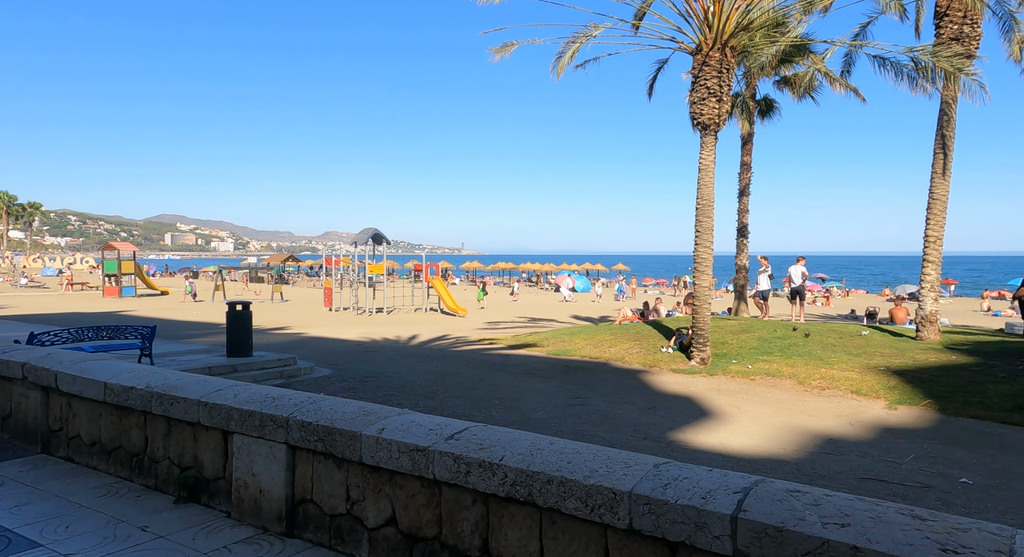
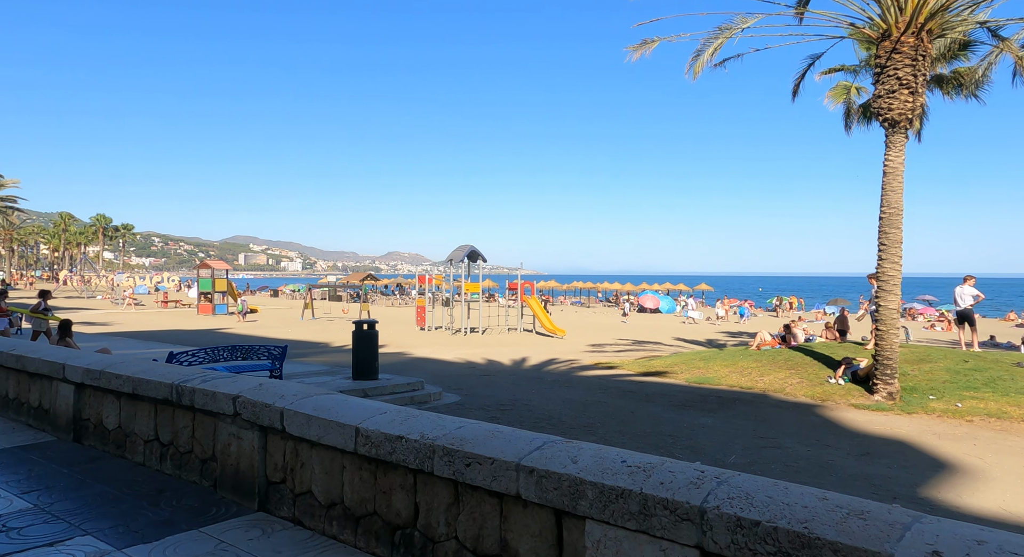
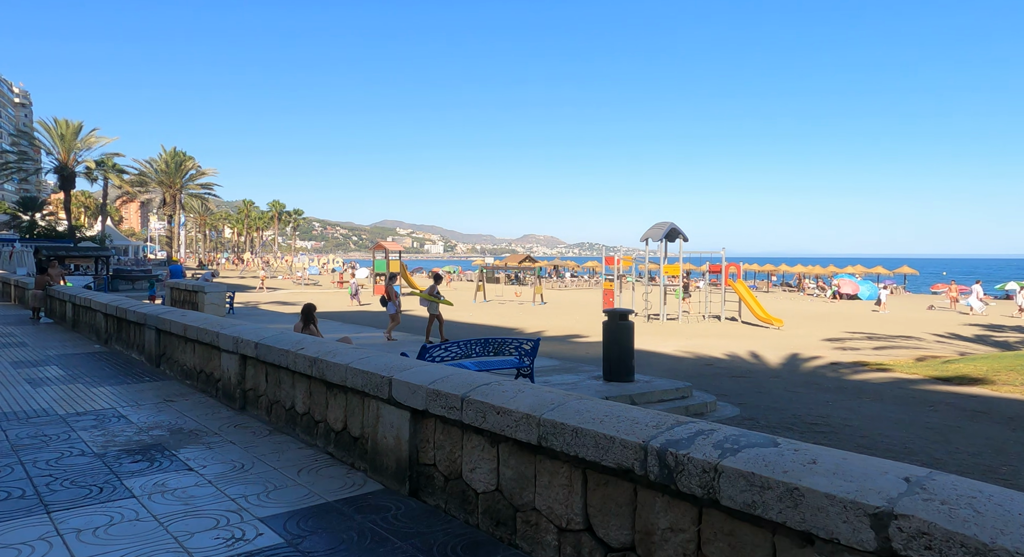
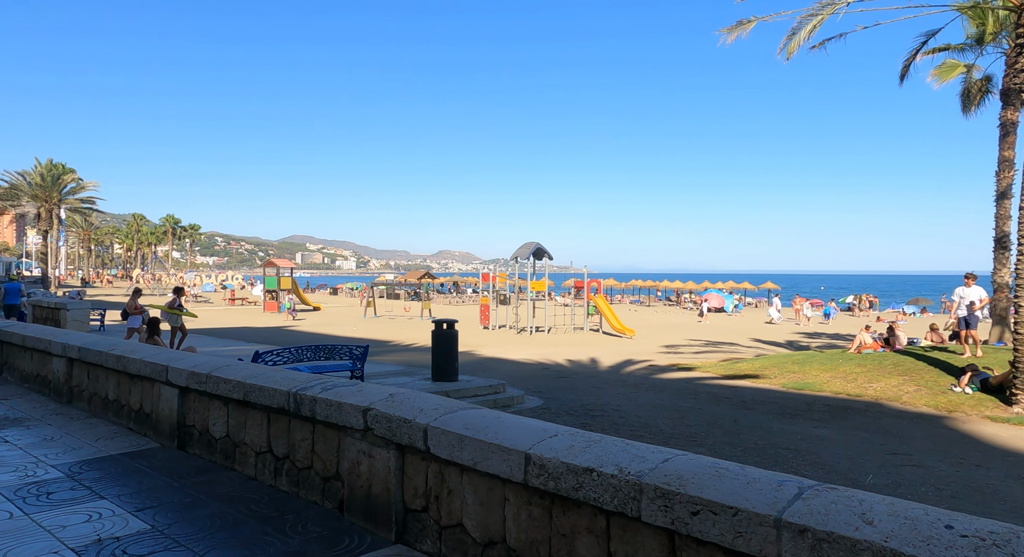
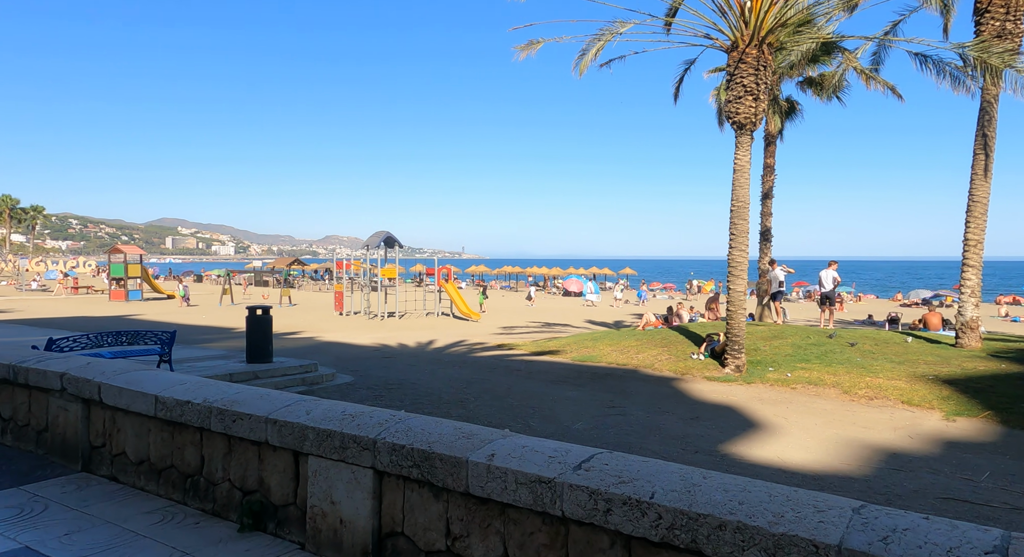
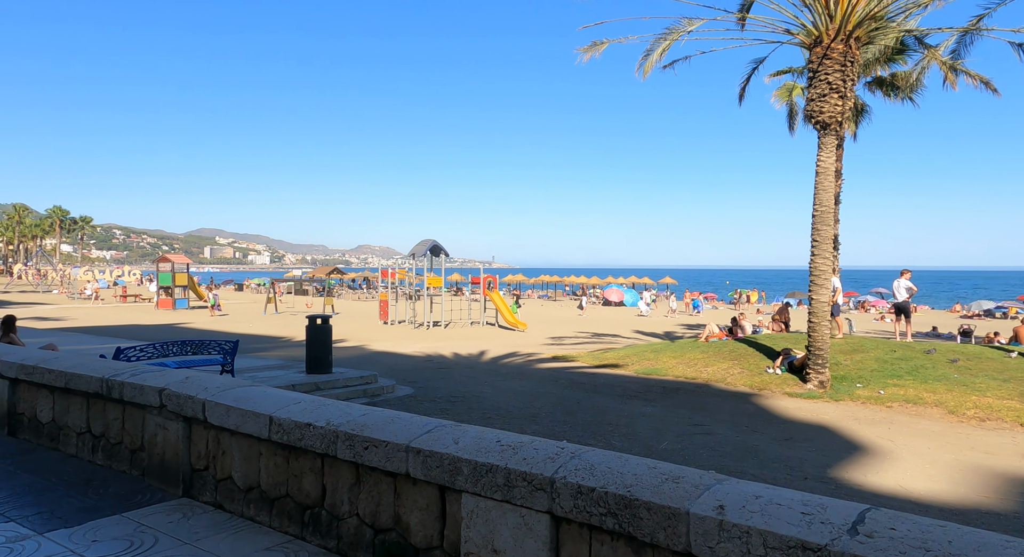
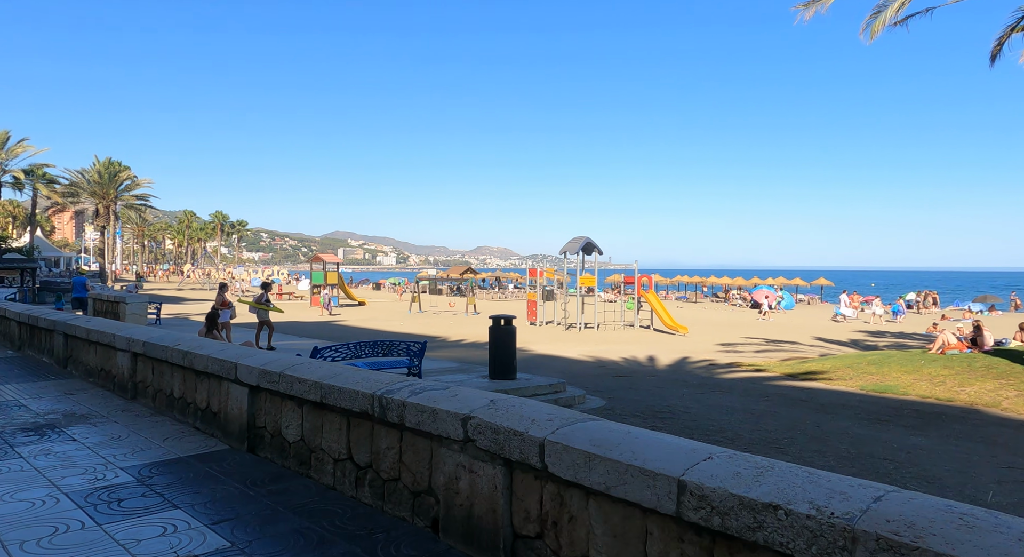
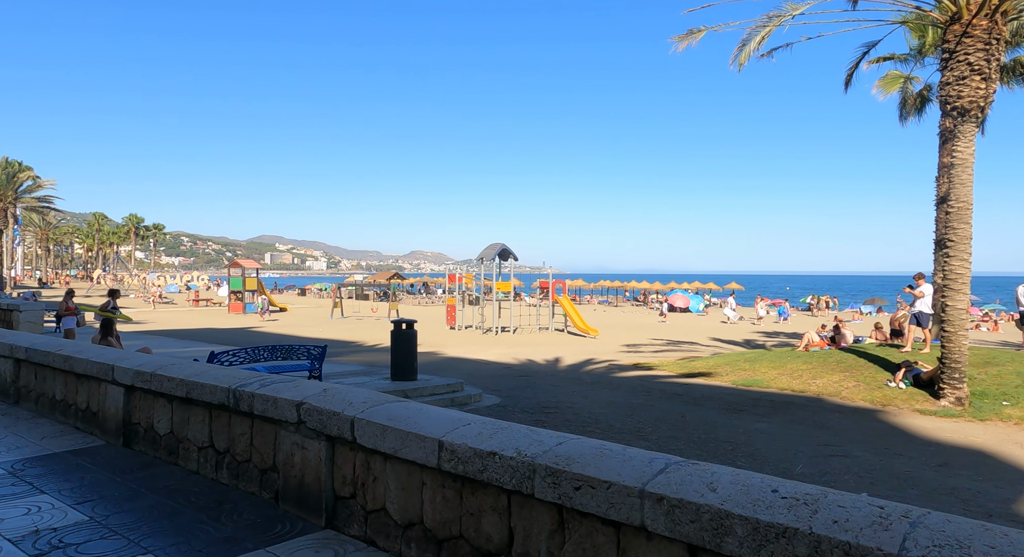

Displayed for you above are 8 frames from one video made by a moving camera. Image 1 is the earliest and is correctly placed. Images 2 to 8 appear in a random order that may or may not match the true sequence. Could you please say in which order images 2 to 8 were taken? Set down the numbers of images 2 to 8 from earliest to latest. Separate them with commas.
5, 6, 2, 8, 4, 7, 3
